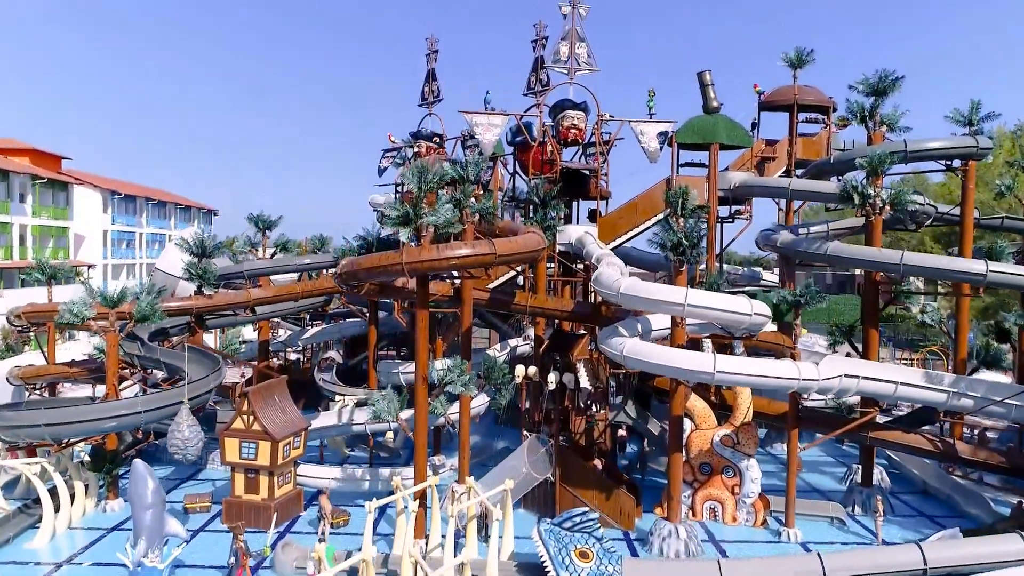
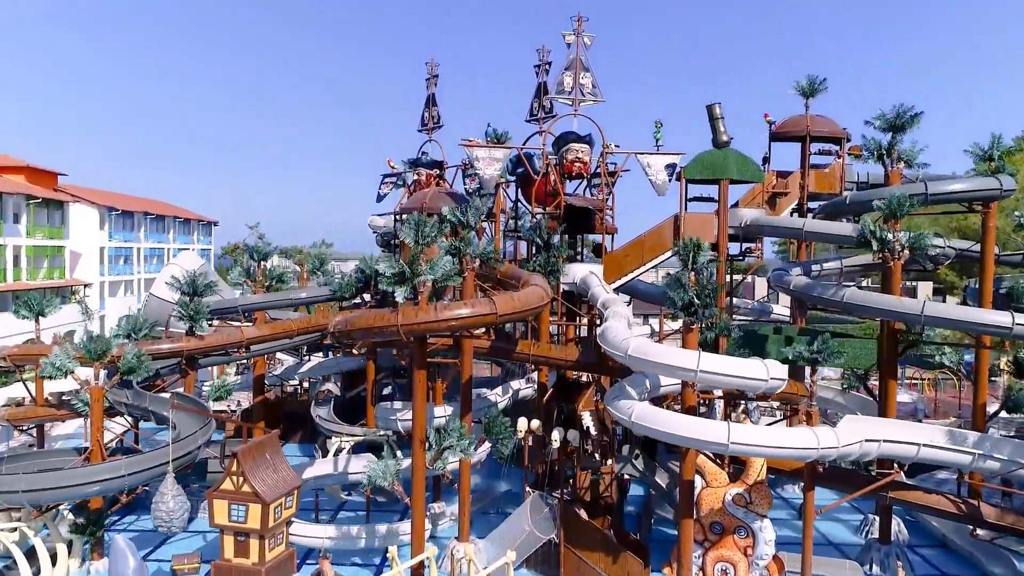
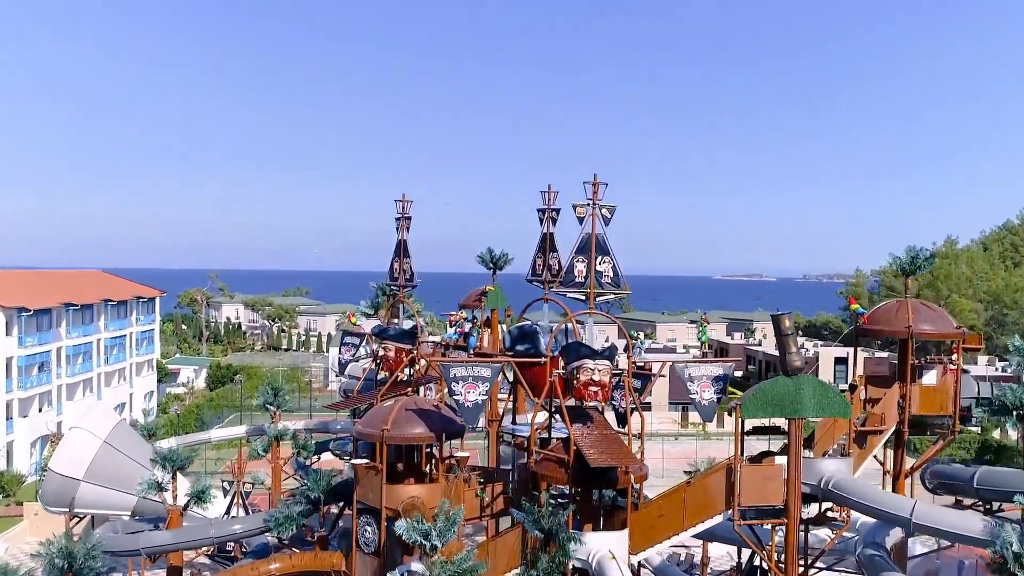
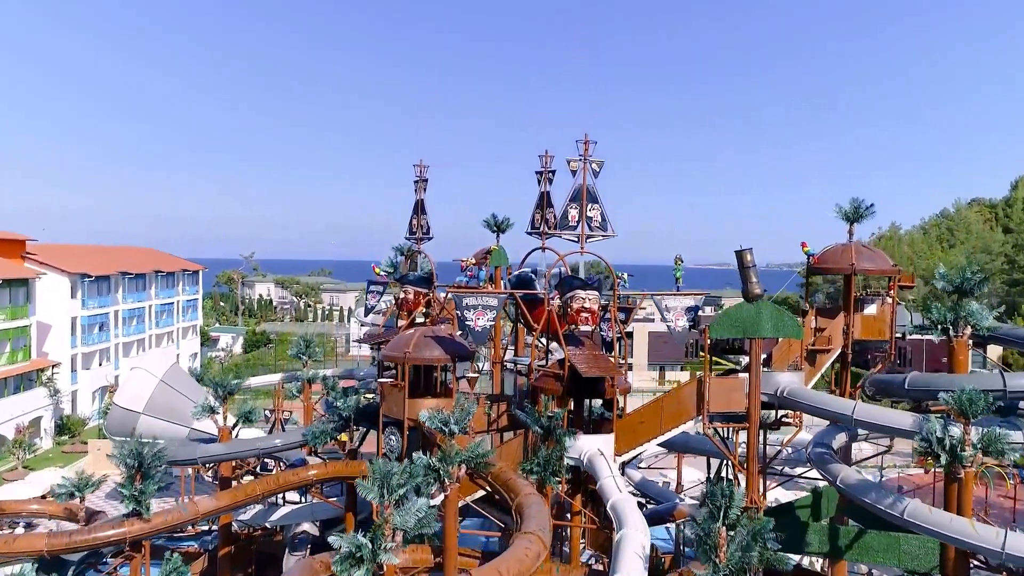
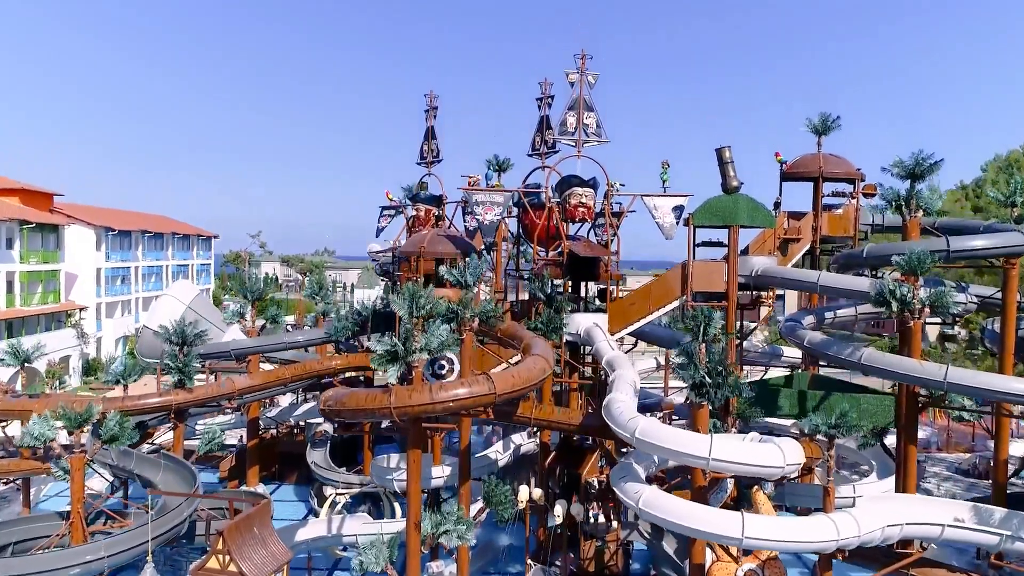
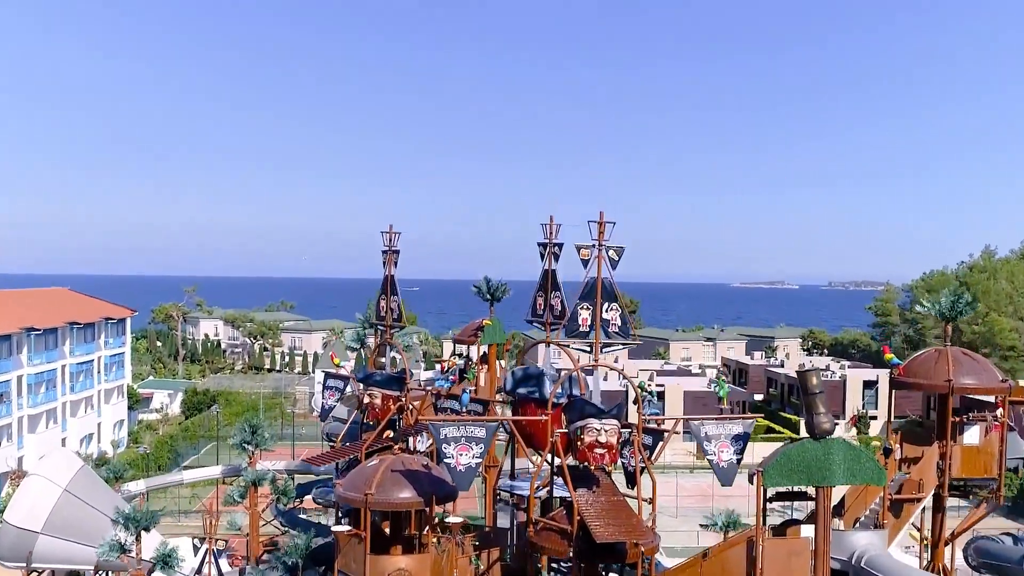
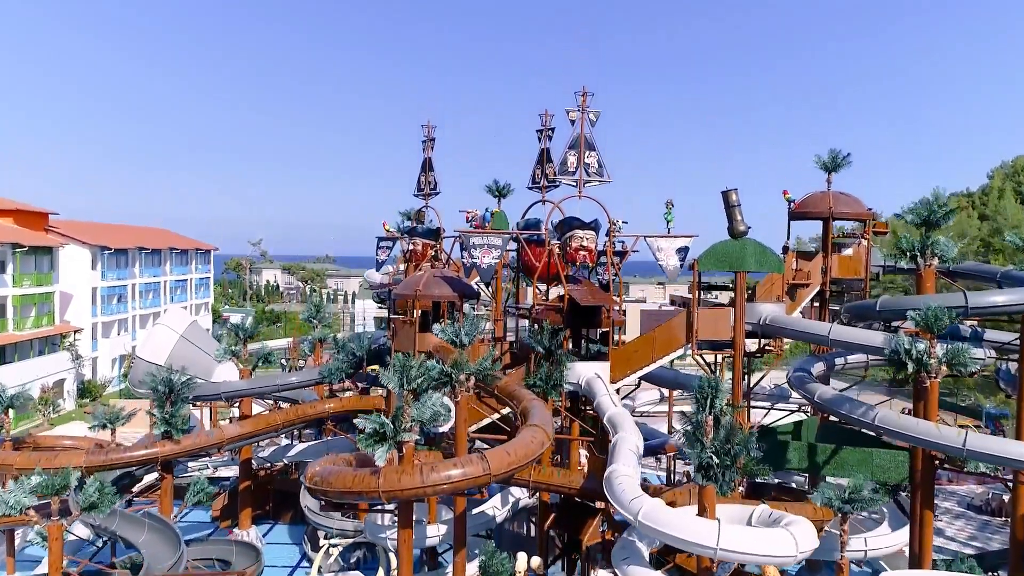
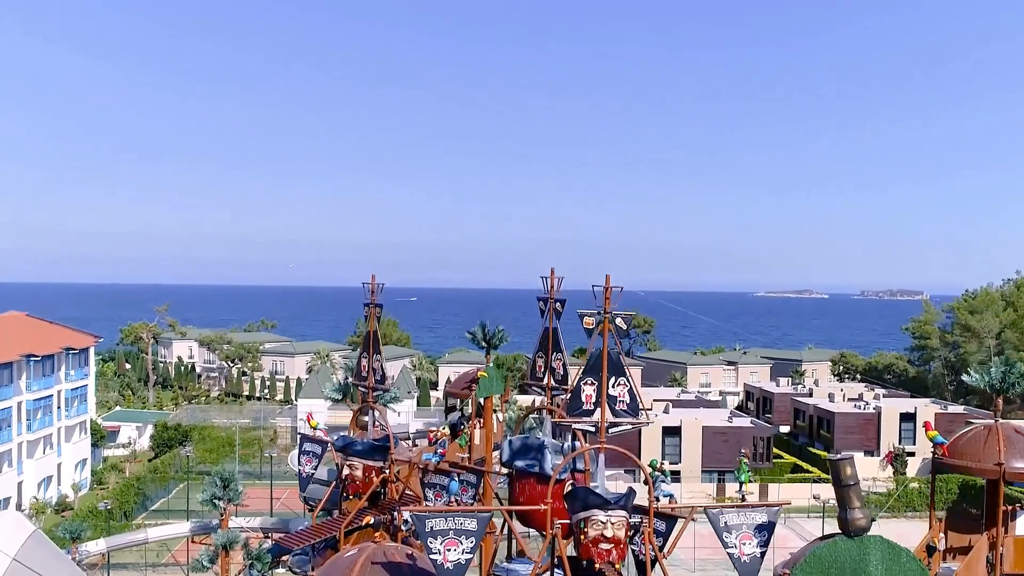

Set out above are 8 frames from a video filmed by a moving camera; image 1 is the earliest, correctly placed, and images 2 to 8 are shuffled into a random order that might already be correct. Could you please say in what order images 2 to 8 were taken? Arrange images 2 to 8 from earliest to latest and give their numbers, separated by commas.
2, 5, 7, 4, 3, 6, 8
